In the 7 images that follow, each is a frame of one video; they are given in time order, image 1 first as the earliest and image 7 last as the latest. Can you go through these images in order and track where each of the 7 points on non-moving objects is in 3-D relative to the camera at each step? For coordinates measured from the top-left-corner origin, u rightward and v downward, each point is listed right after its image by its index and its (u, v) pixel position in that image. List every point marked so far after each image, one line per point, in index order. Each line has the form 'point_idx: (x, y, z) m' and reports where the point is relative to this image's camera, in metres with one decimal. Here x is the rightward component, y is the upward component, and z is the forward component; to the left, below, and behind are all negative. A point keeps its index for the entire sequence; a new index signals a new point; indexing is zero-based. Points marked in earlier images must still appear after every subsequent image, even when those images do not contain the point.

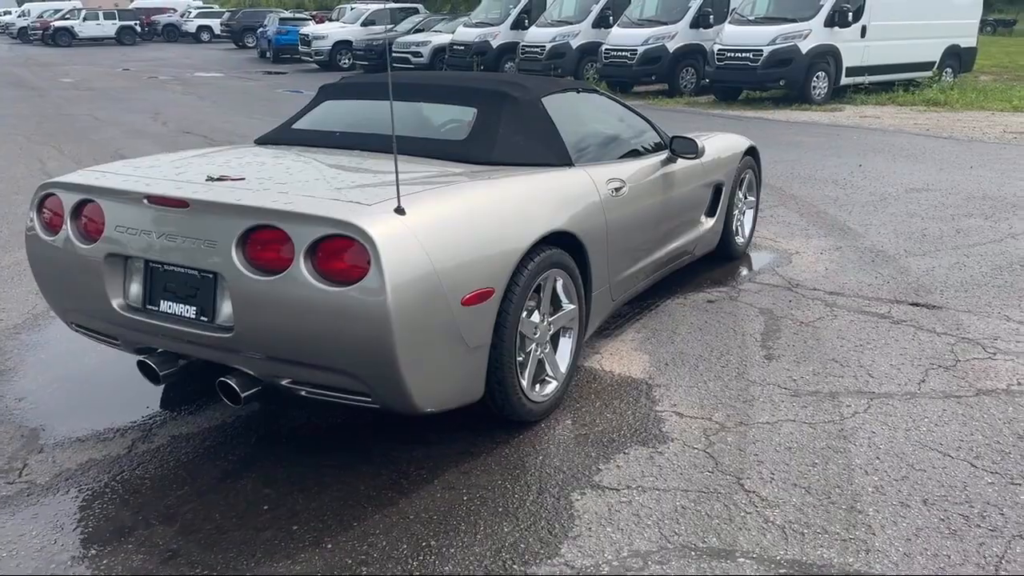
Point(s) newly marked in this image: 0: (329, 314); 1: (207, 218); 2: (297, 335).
0: (-0.7, -0.1, +3.5) m
1: (-1.3, +0.3, +3.7) m
2: (-0.9, -0.2, +3.6) m
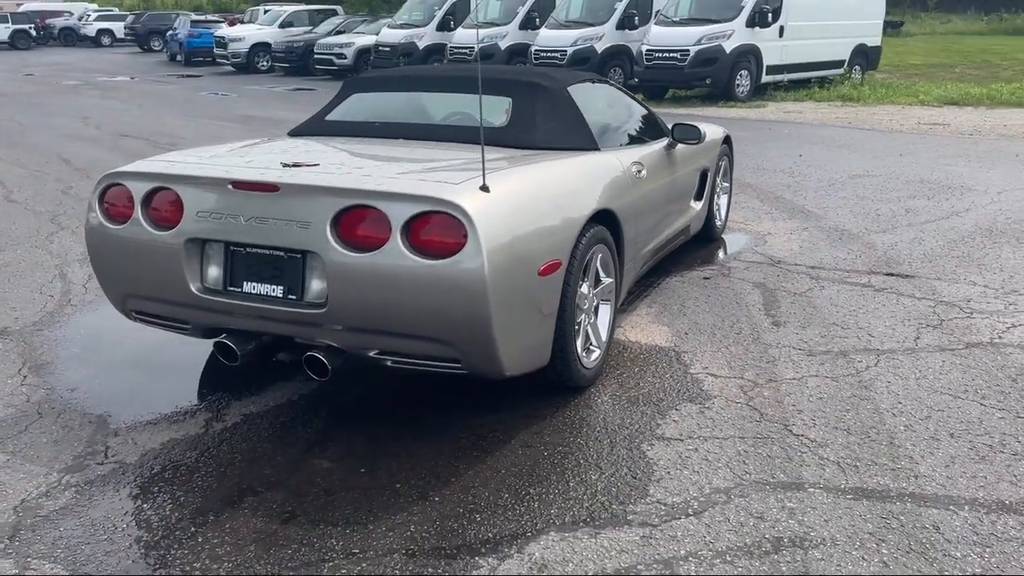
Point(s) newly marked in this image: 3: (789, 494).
0: (-0.3, 0.0, +3.8) m
1: (-0.9, +0.4, +3.9) m
2: (-0.5, -0.1, +3.8) m
3: (+1.2, -0.9, +3.7) m
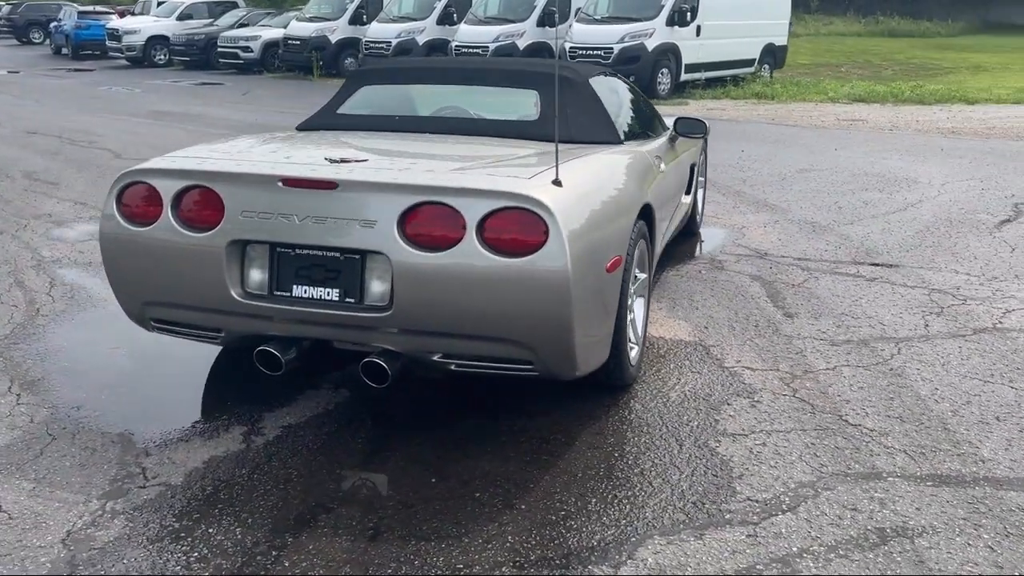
0: (0.0, 0.0, +3.6) m
1: (-0.6, +0.4, +3.7) m
2: (-0.2, -0.1, +3.7) m
3: (+1.5, -0.8, +3.7) m
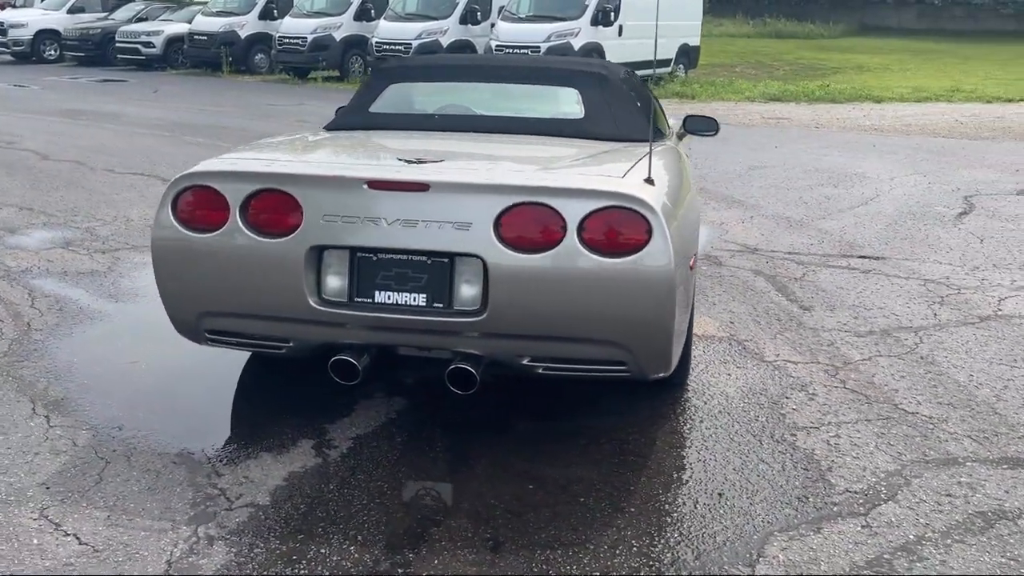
0: (+0.4, 0.0, +3.6) m
1: (-0.2, +0.4, +3.6) m
2: (+0.2, -0.1, +3.6) m
3: (+1.9, -0.8, +3.9) m
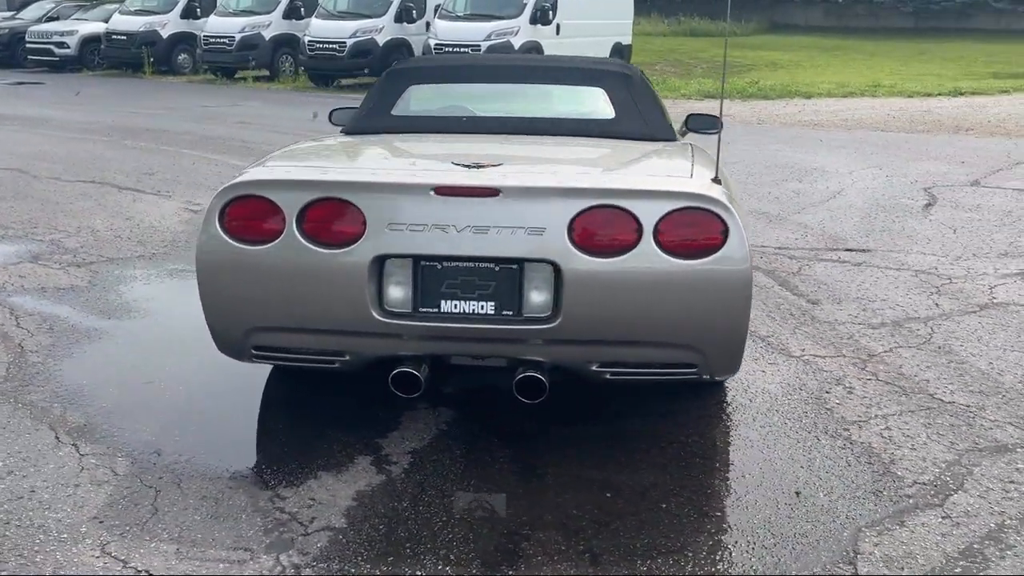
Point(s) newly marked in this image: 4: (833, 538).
0: (+0.7, 0.0, +3.5) m
1: (+0.1, +0.3, +3.5) m
2: (+0.5, -0.1, +3.6) m
3: (+2.2, -0.8, +4.0) m
4: (+1.2, -1.0, +3.3) m
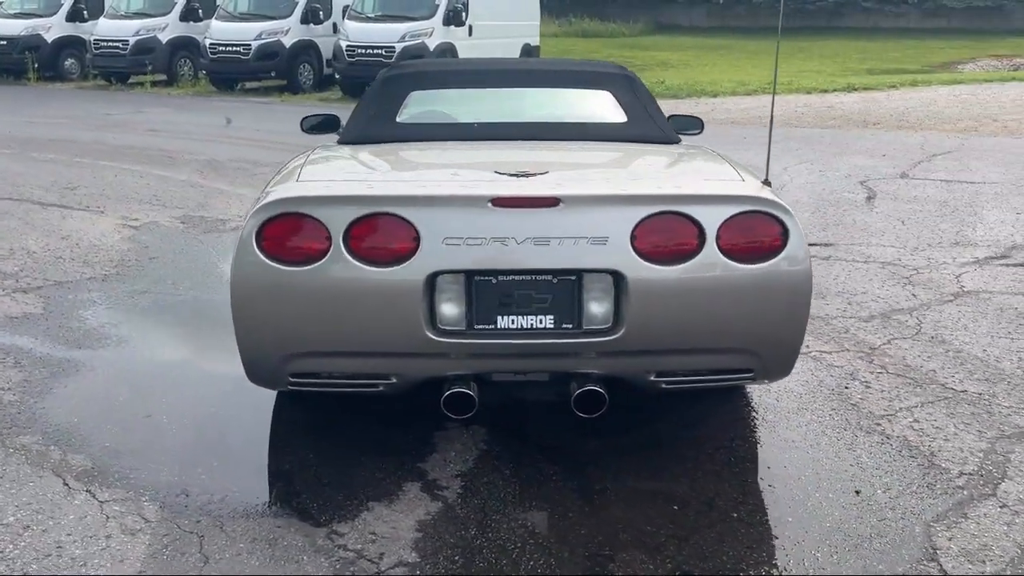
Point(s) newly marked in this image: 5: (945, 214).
0: (+0.9, 0.0, +3.5) m
1: (+0.3, +0.3, +3.4) m
2: (+0.8, -0.1, +3.5) m
3: (+2.4, -0.7, +4.1) m
4: (+1.5, -0.9, +3.4) m
5: (+4.3, +0.7, +8.7) m
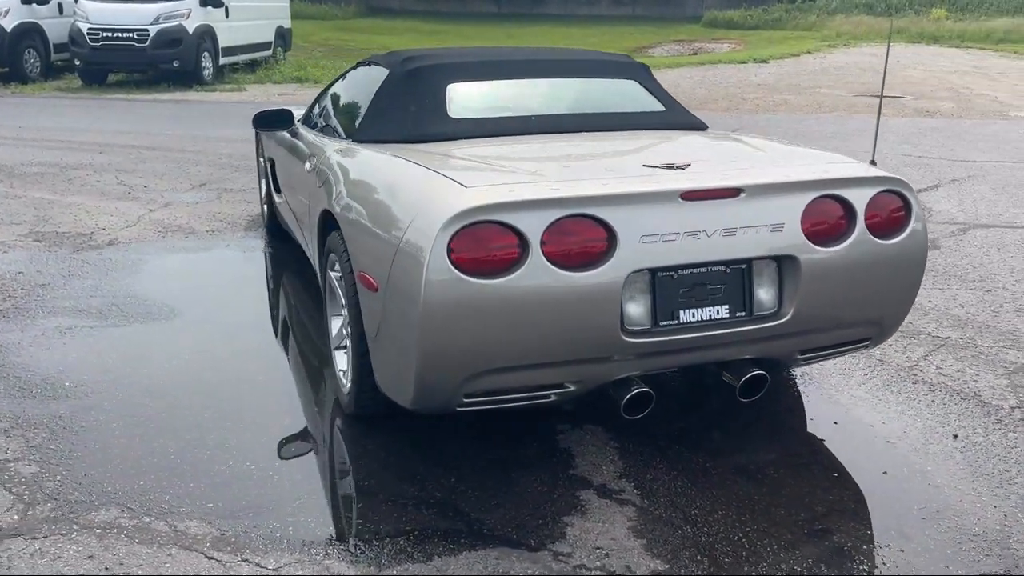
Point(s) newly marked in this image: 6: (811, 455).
0: (+1.6, +0.1, +3.8) m
1: (+1.0, +0.3, +3.5) m
2: (+1.5, 0.0, +3.7) m
3: (+2.9, -0.5, +4.8) m
4: (+2.3, -0.8, +3.9) m
5: (+3.1, +1.1, +9.7) m
6: (+1.3, -0.8, +3.9) m
